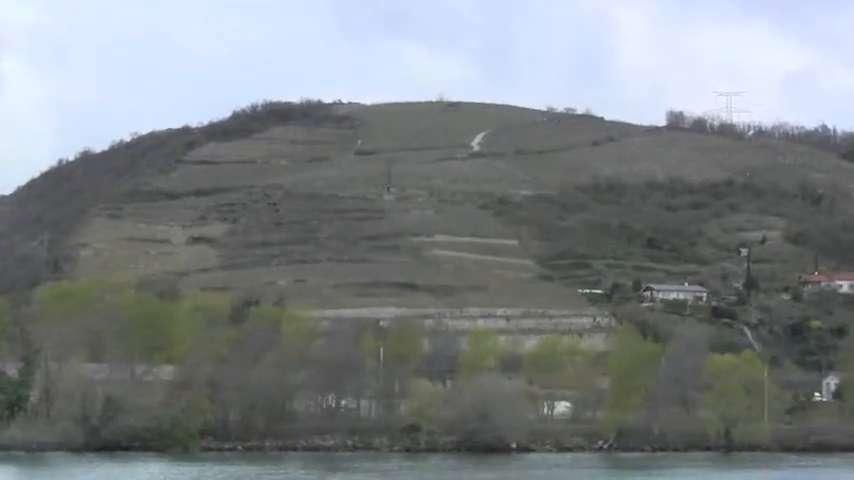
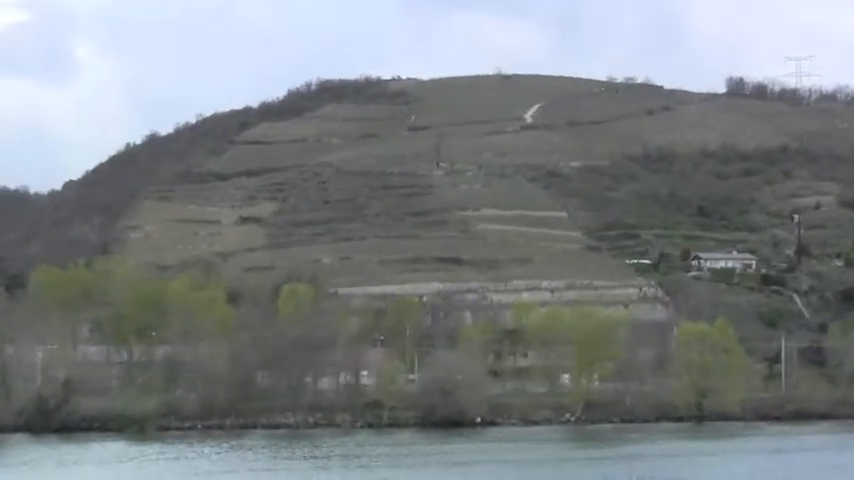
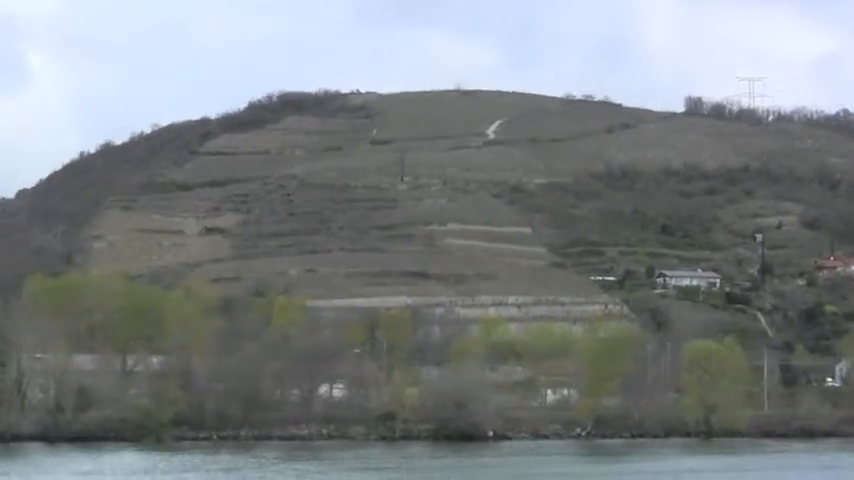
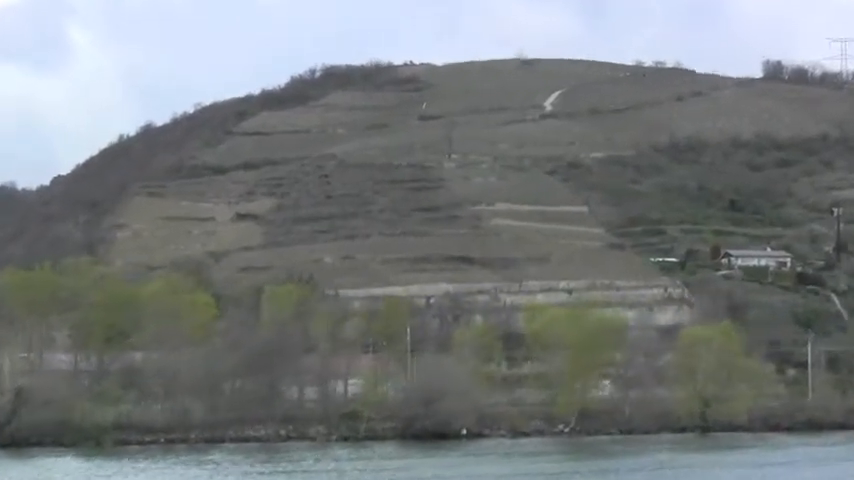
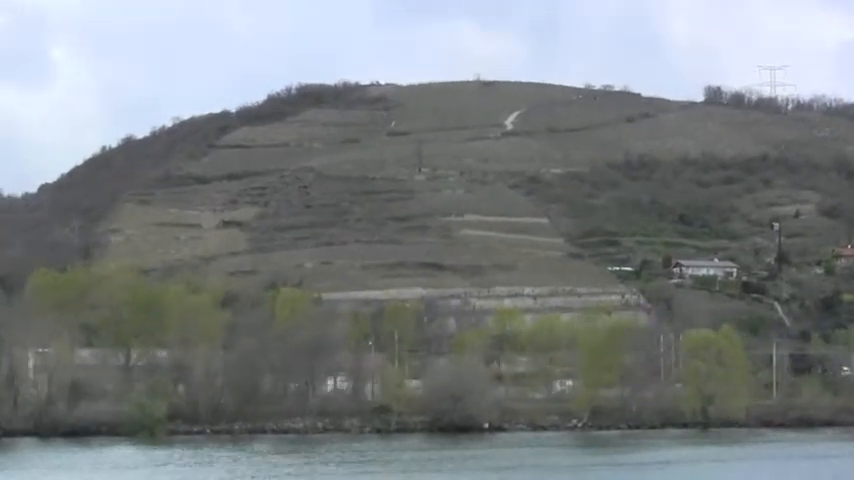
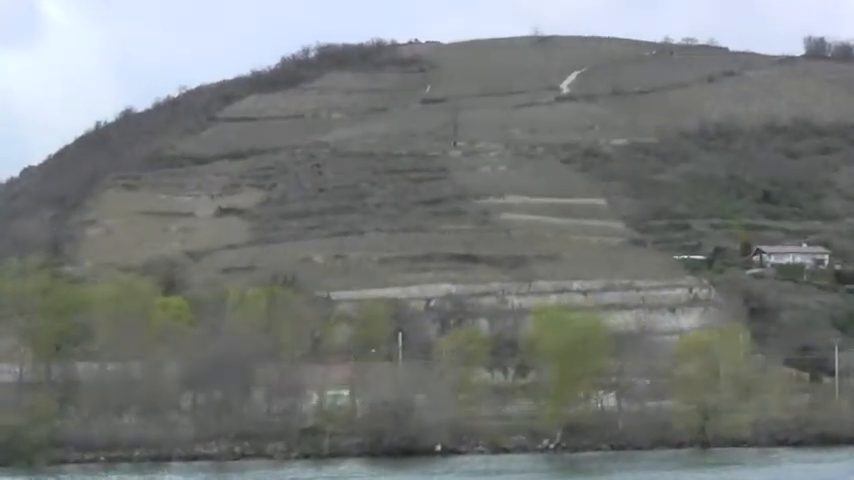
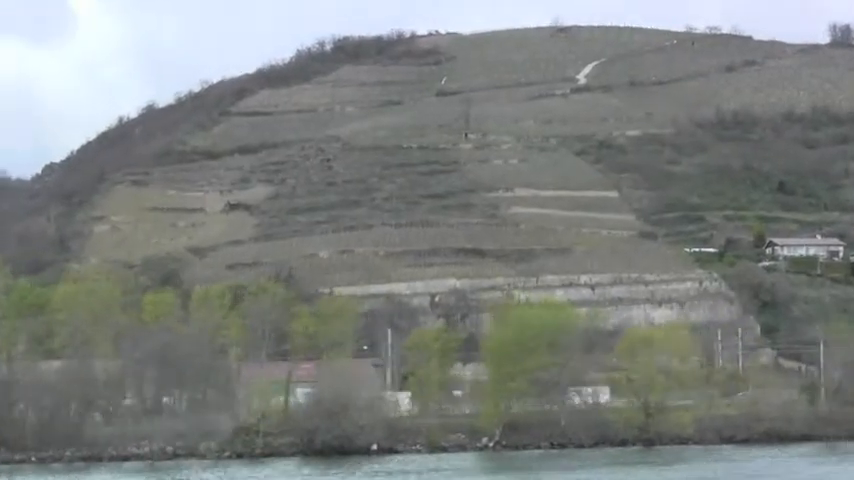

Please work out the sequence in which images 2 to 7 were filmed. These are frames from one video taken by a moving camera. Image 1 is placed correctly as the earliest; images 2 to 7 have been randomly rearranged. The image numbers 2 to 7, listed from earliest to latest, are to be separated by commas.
3, 5, 2, 4, 6, 7
